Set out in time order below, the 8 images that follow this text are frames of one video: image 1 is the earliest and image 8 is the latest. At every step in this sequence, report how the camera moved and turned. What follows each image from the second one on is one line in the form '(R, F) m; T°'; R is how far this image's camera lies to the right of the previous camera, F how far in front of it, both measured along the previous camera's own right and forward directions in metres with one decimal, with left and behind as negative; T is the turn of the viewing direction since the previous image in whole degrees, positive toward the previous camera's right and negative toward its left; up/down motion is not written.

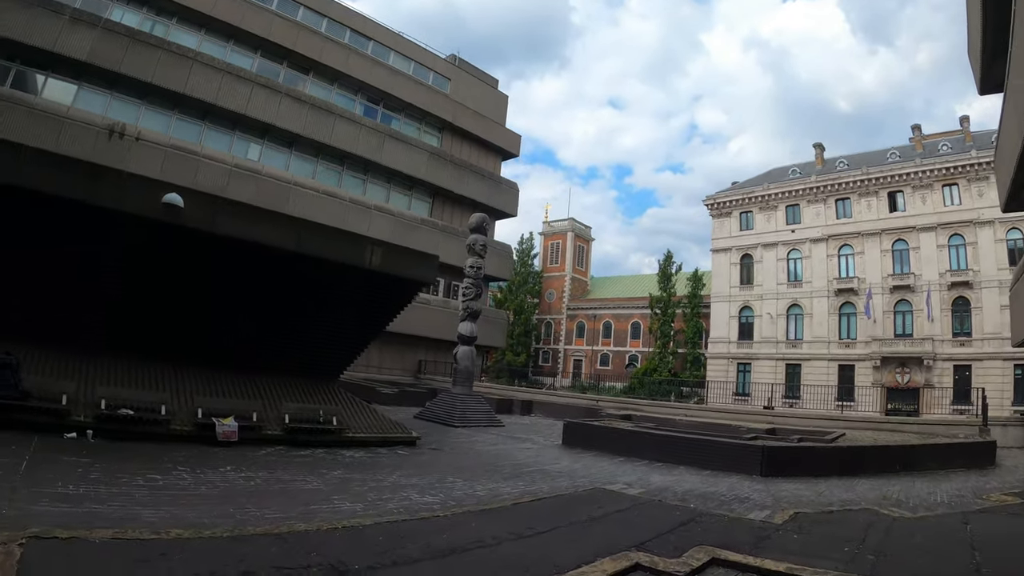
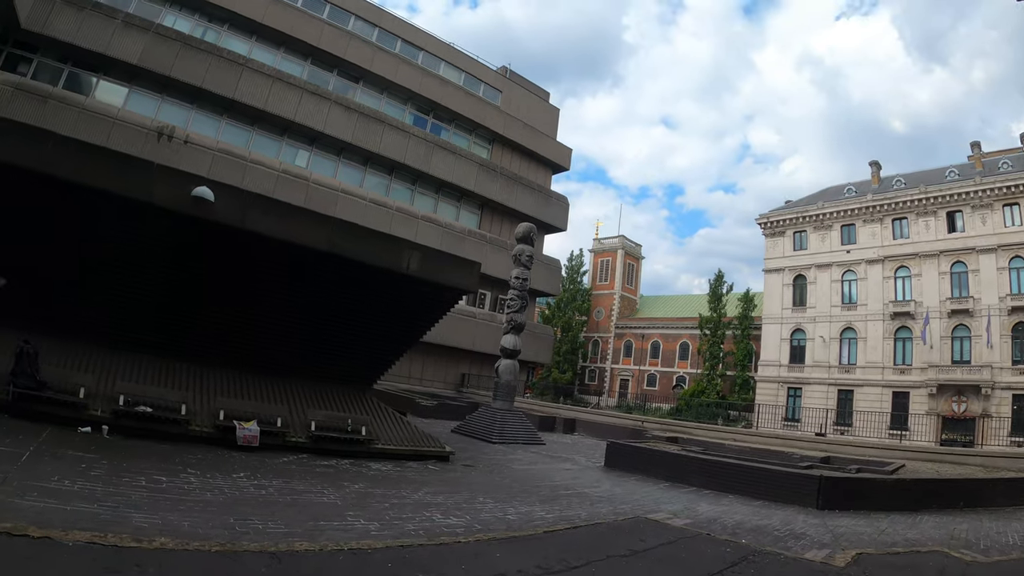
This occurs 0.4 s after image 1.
(+0.1, +0.6) m; -5°
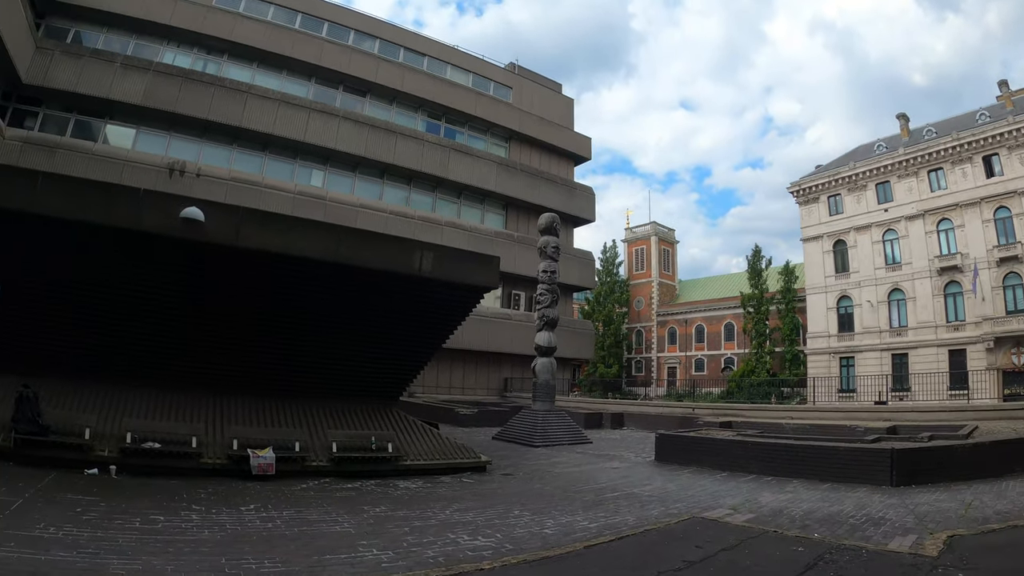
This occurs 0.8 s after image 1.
(+0.3, +0.7) m; -4°
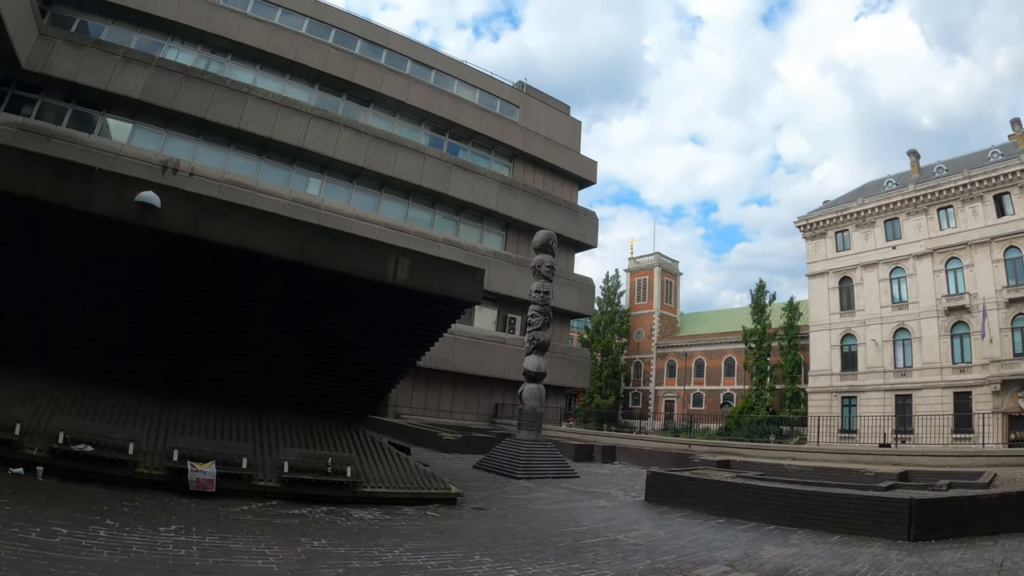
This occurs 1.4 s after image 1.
(+0.3, +0.8) m; 0°
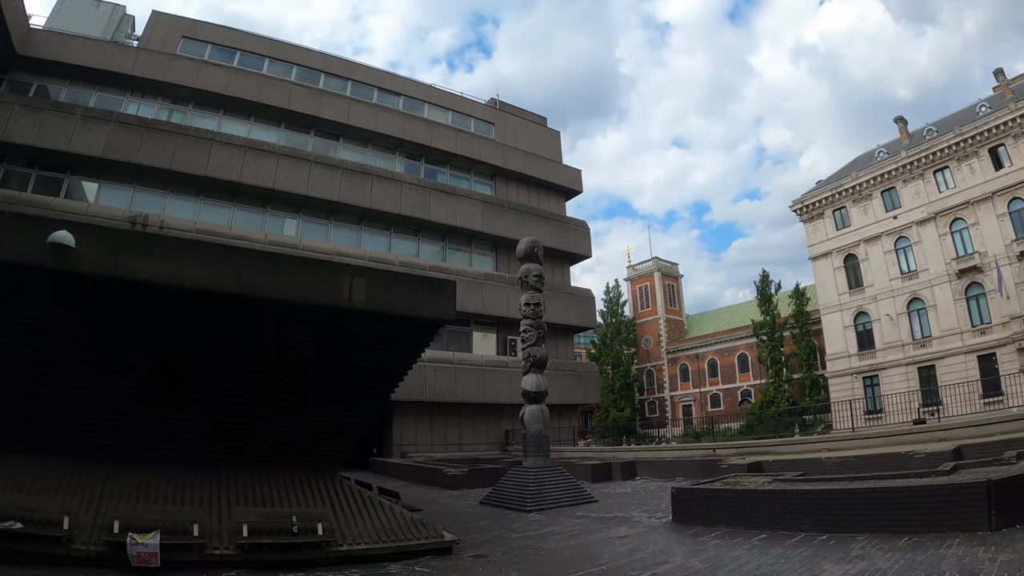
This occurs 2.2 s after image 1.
(+0.3, +1.1) m; 0°
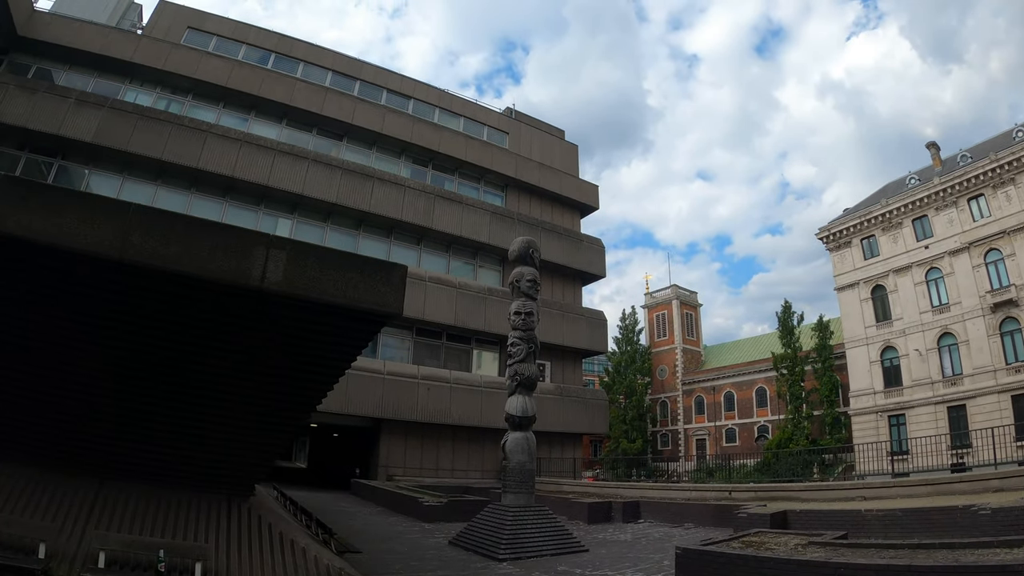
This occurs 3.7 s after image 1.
(+0.6, +1.7) m; -2°
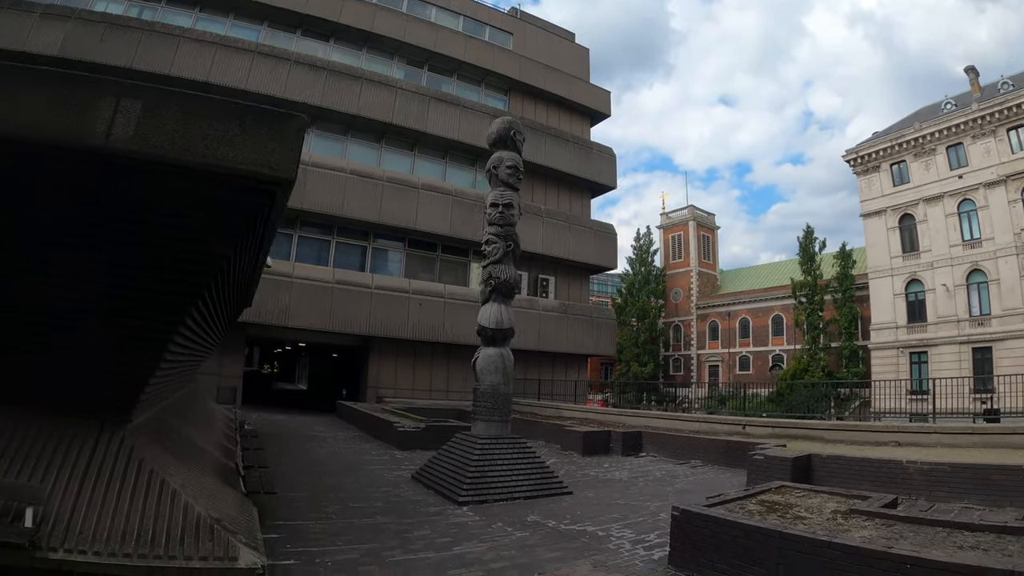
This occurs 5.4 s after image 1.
(+0.6, +1.9) m; -2°
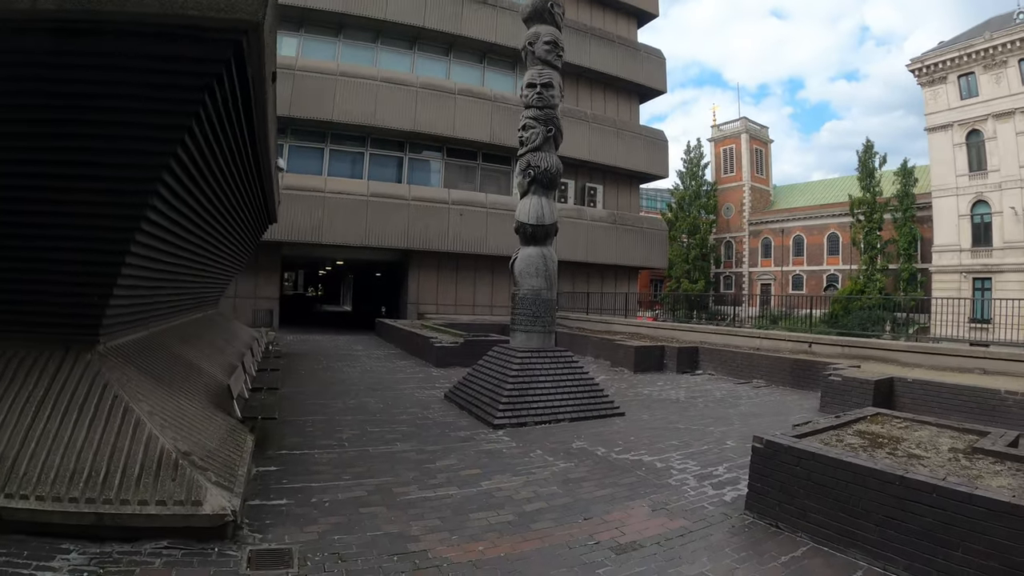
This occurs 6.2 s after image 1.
(+0.1, +1.2) m; -5°
